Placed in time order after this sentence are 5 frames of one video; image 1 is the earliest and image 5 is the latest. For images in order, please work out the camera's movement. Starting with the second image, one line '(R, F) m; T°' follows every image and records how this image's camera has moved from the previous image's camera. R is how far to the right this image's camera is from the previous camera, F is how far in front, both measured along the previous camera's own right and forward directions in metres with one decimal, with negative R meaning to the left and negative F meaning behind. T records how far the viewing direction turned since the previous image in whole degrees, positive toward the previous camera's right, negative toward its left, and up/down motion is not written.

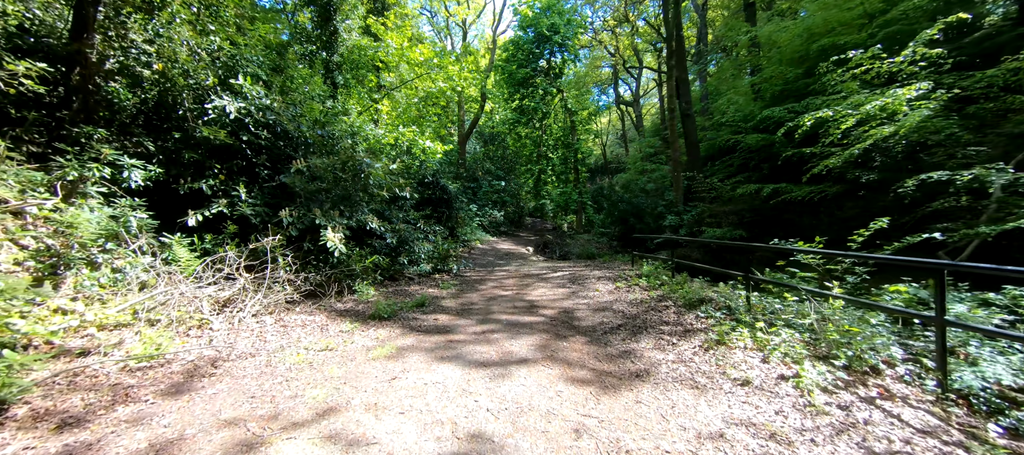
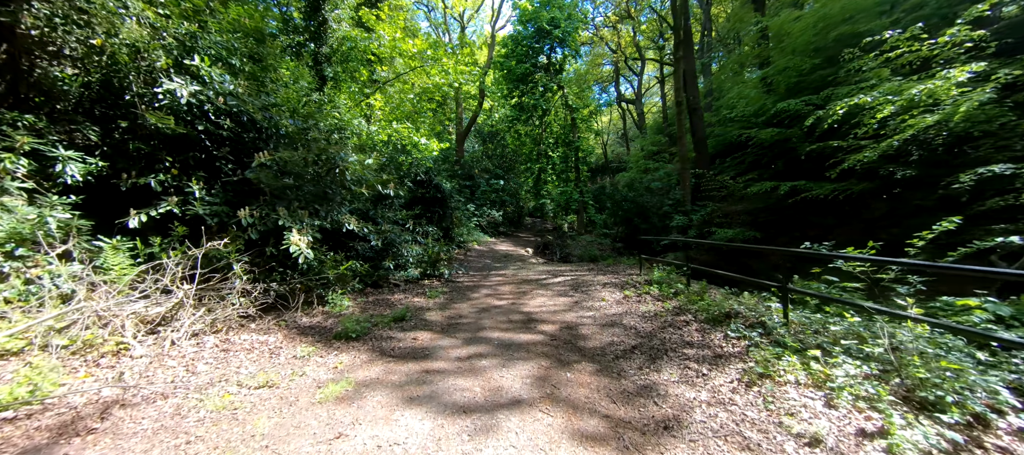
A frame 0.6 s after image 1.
(+0.1, +0.6) m; 0°
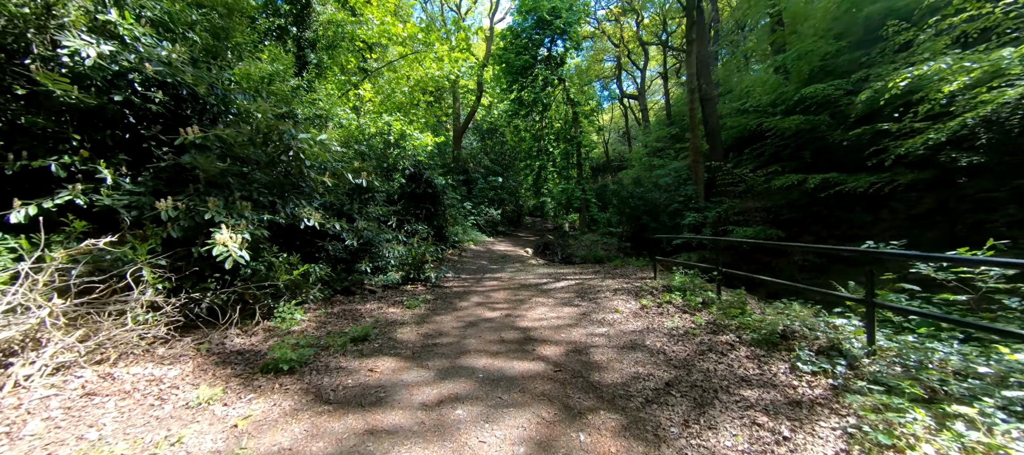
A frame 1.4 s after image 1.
(+0.1, +0.9) m; 0°
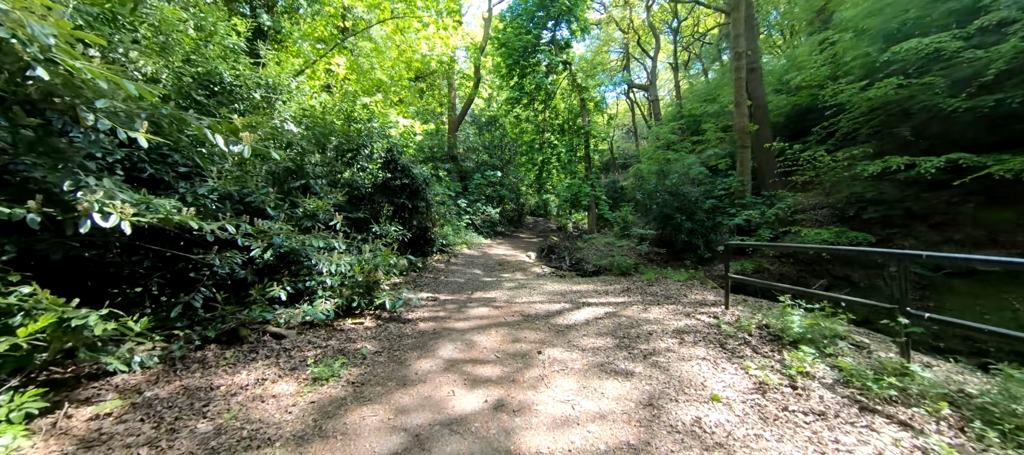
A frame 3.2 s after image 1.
(0.0, +2.1) m; 0°
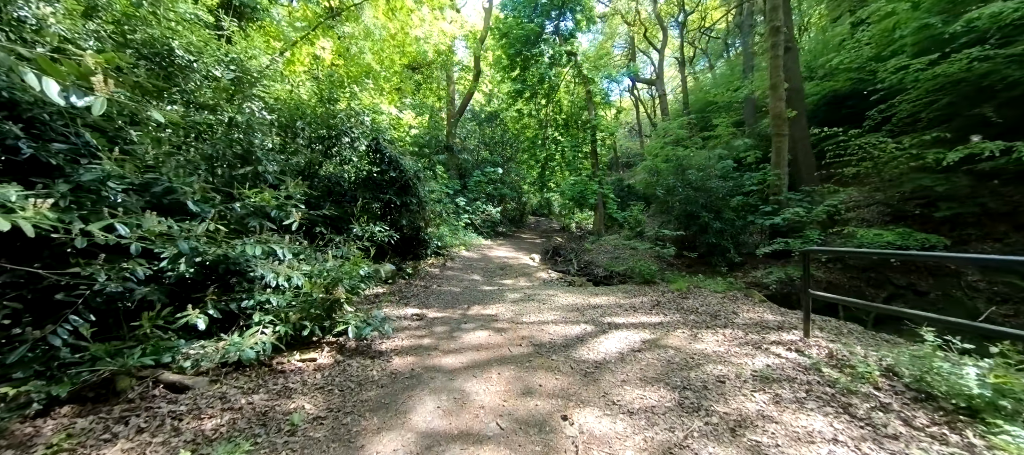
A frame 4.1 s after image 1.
(-0.1, +1.0) m; 0°
